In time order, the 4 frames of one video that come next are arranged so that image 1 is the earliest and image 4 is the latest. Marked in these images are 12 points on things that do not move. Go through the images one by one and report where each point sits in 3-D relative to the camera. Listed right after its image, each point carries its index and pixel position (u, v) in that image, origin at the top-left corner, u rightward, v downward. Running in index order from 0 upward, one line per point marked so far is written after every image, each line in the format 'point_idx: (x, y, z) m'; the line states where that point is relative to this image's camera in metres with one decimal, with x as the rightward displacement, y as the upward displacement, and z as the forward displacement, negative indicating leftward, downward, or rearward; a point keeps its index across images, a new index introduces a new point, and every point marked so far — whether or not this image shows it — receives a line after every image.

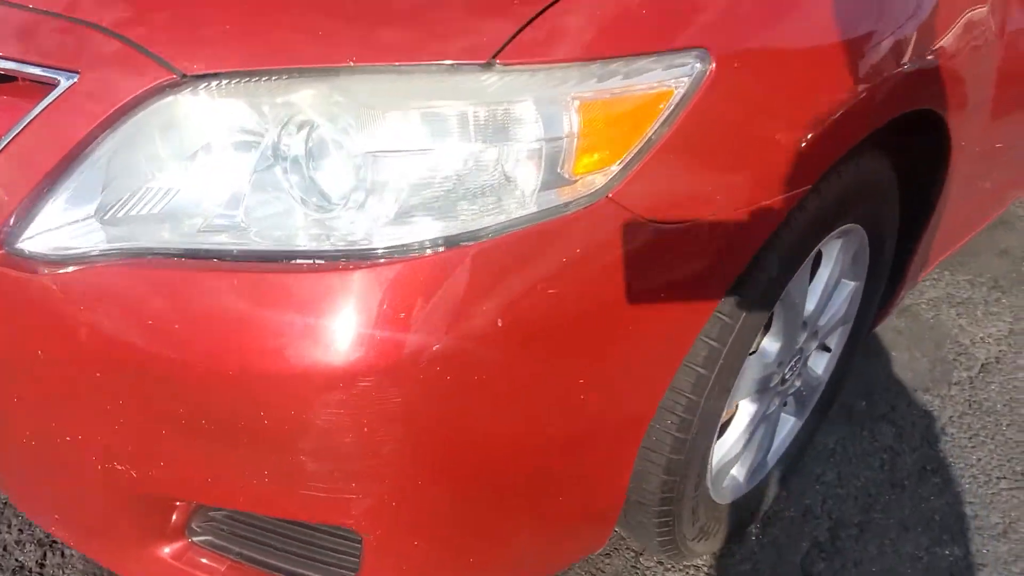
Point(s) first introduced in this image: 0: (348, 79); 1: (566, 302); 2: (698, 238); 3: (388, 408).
0: (-0.2, +0.2, +0.8) m
1: (+0.1, 0.0, +0.9) m
2: (+0.2, +0.1, +0.9) m
3: (-0.1, -0.1, +0.8) m
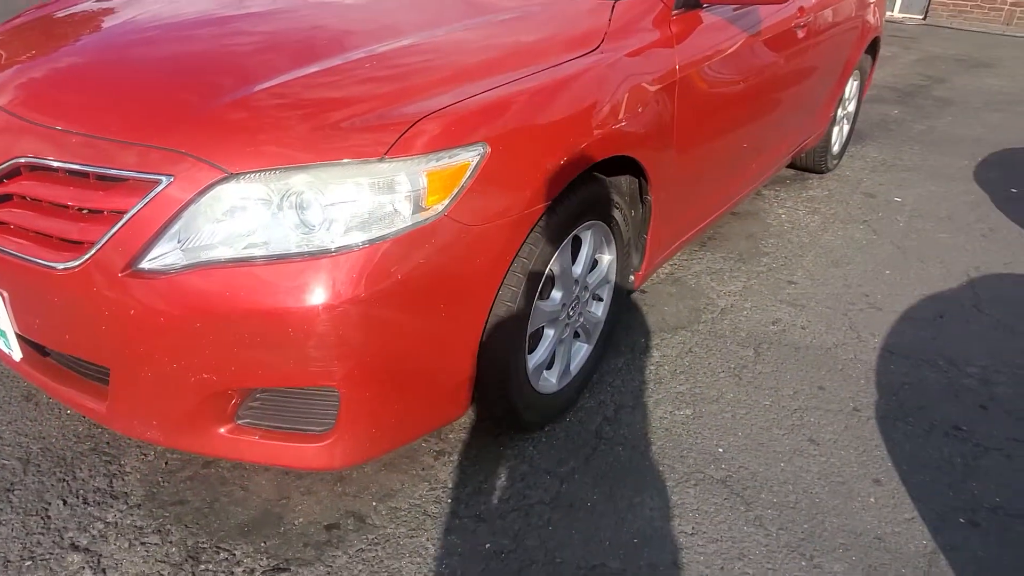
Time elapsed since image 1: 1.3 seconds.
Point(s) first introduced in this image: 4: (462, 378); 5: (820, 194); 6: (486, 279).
0: (-0.5, +0.3, +1.6) m
1: (-0.2, +0.1, +1.7) m
2: (0.0, +0.1, +1.8) m
3: (-0.4, -0.1, +1.7) m
4: (-0.1, -0.2, +1.9) m
5: (+2.0, +0.6, +4.7) m
6: (-0.1, 0.0, +1.9) m
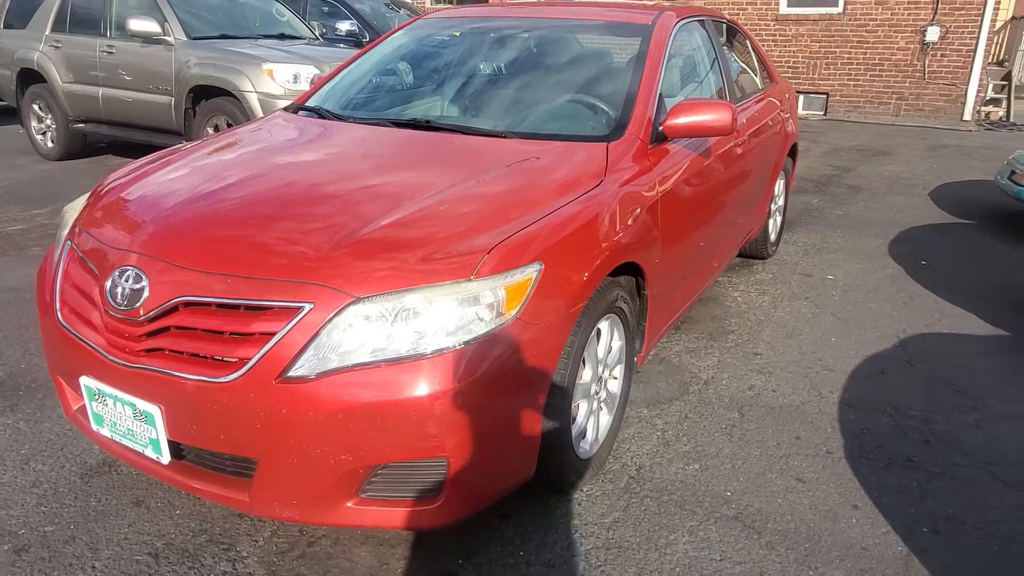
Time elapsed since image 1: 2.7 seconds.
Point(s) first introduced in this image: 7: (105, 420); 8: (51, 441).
0: (-0.3, 0.0, +2.2) m
1: (0.0, -0.2, +2.2) m
2: (+0.1, -0.1, +2.4) m
3: (-0.2, -0.3, +2.1) m
4: (+0.1, -0.5, +2.4) m
5: (+1.9, +0.1, +5.4) m
6: (+0.1, -0.3, +2.4) m
7: (-1.4, -0.4, +2.4) m
8: (-2.0, -0.7, +3.0) m
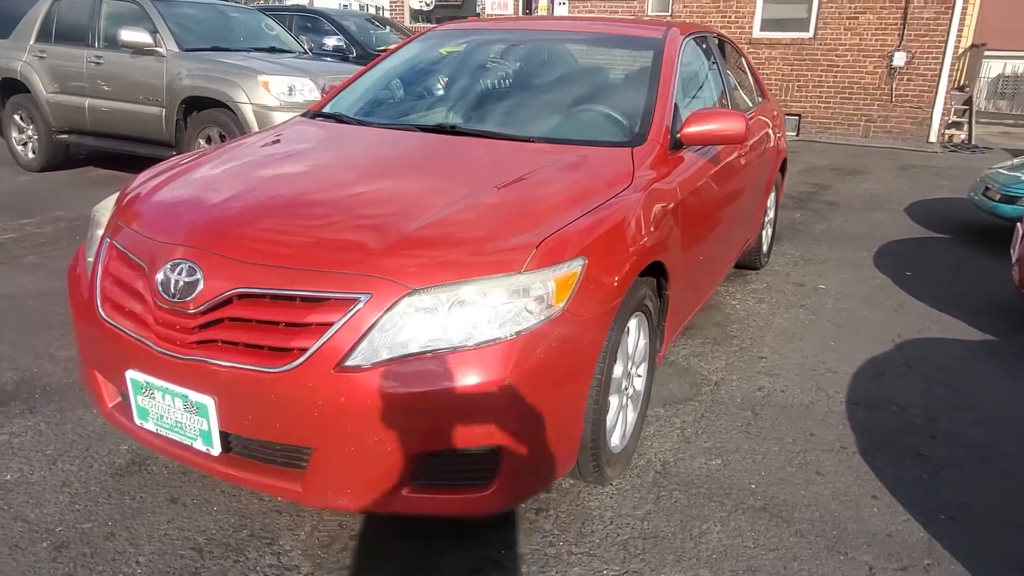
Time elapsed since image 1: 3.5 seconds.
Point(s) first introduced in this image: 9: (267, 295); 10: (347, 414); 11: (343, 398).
0: (-0.1, 0.0, +2.2) m
1: (+0.1, -0.2, +2.3) m
2: (+0.3, -0.1, +2.5) m
3: (0.0, -0.3, +2.2) m
4: (+0.2, -0.5, +2.5) m
5: (+2.0, 0.0, +5.6) m
6: (+0.3, -0.2, +2.5) m
7: (-1.2, -0.4, +2.4) m
8: (-1.9, -0.7, +3.0) m
9: (-0.8, 0.0, +2.2) m
10: (-0.5, -0.4, +2.1) m
11: (-0.5, -0.3, +2.1) m
